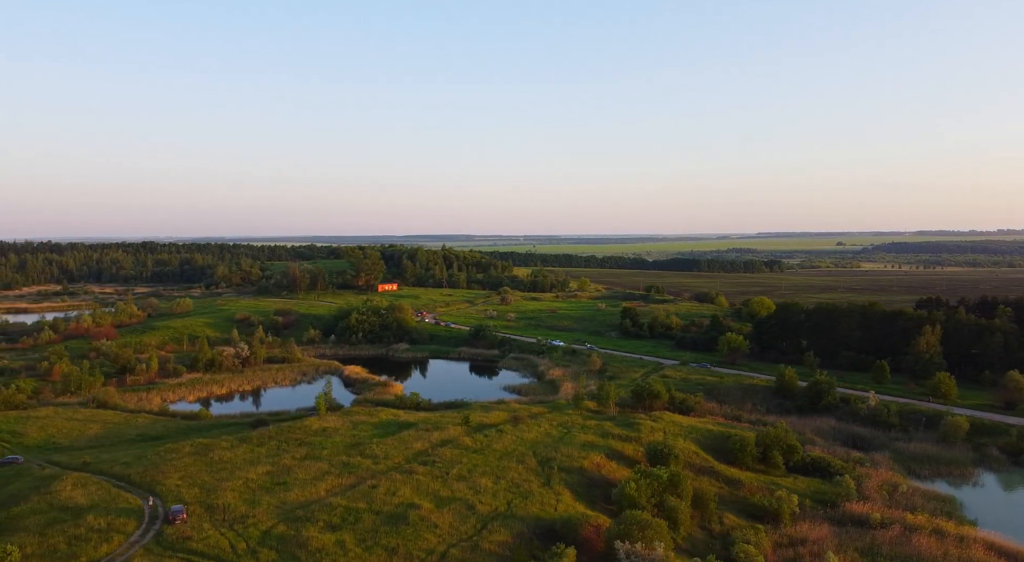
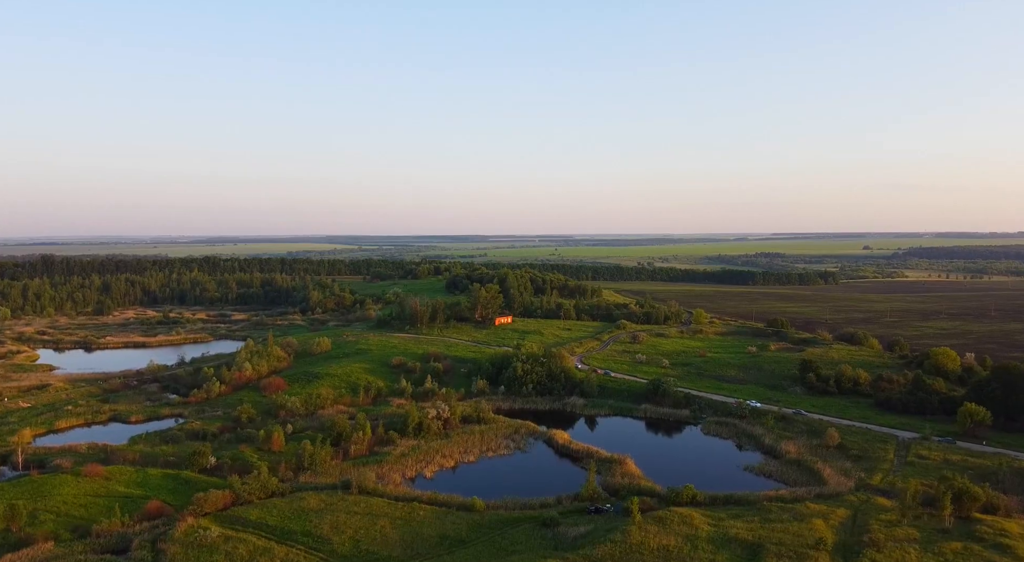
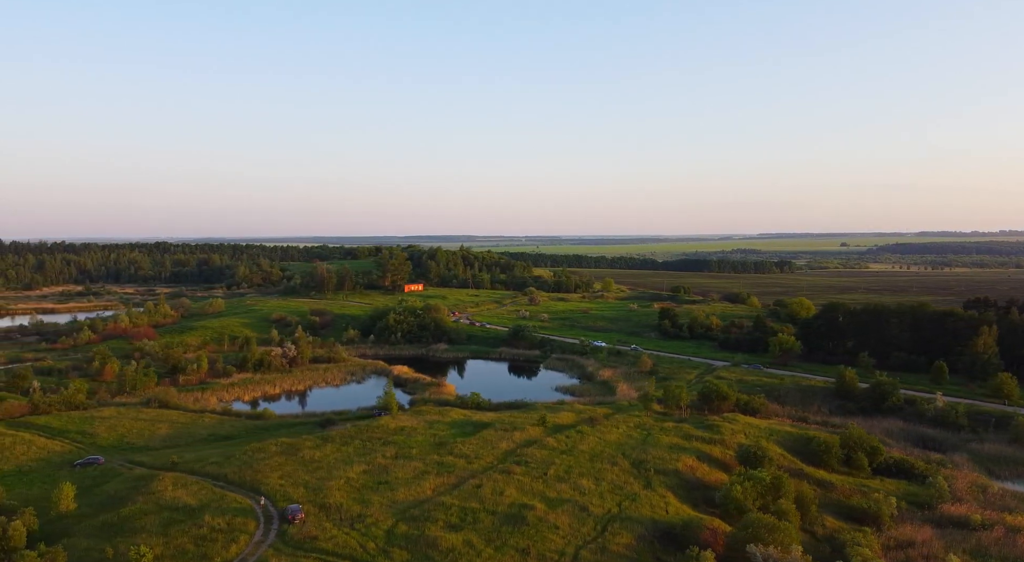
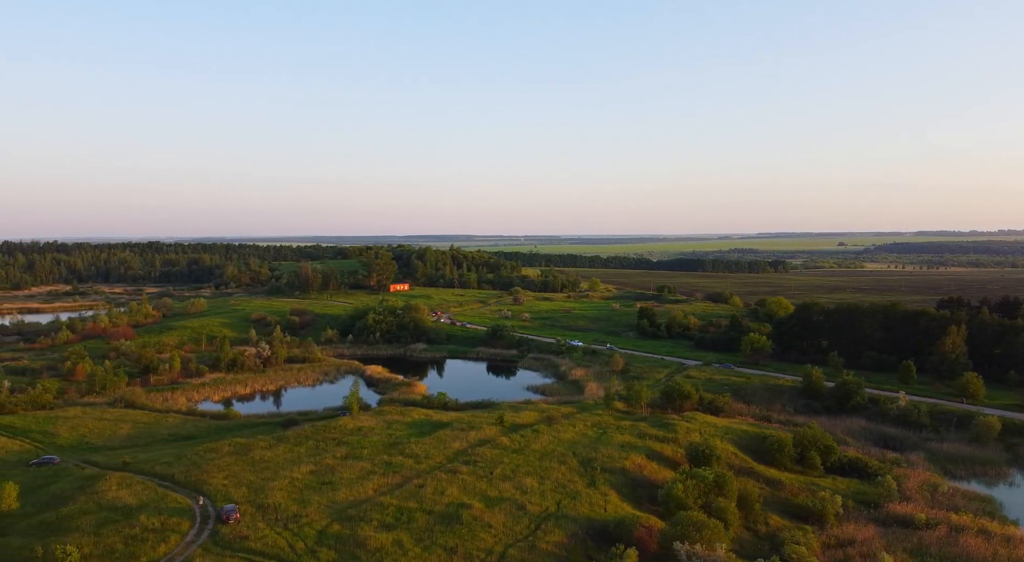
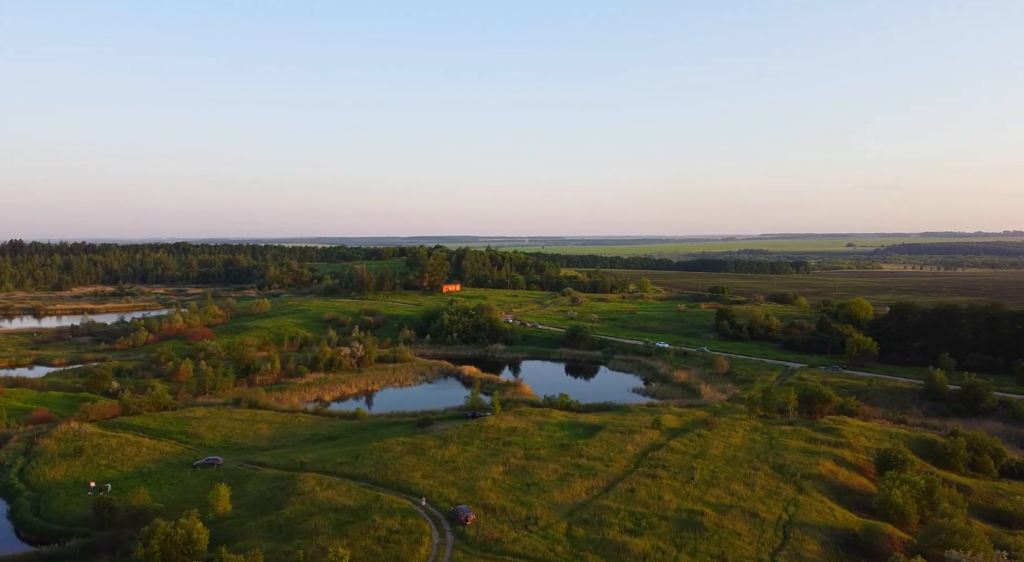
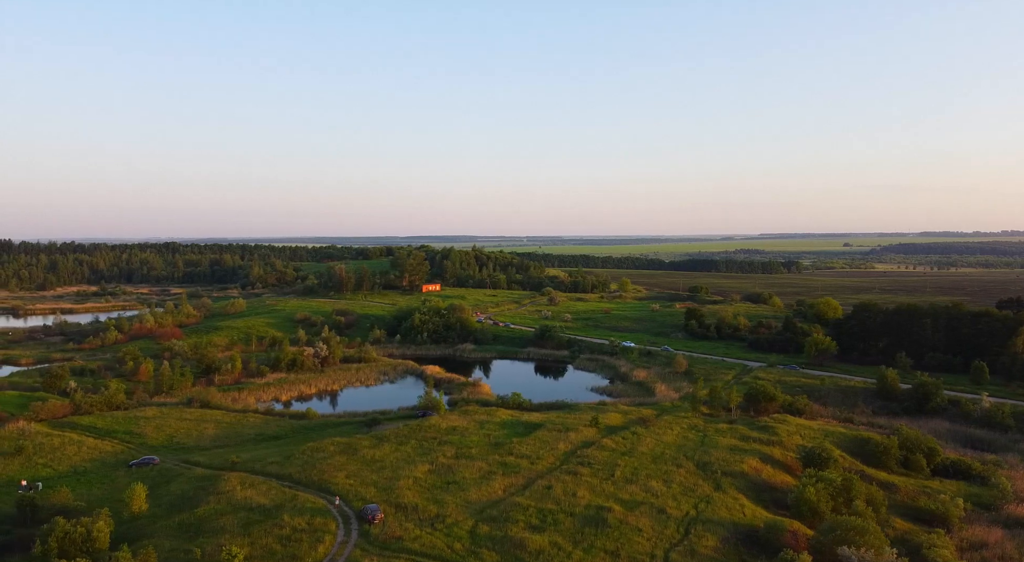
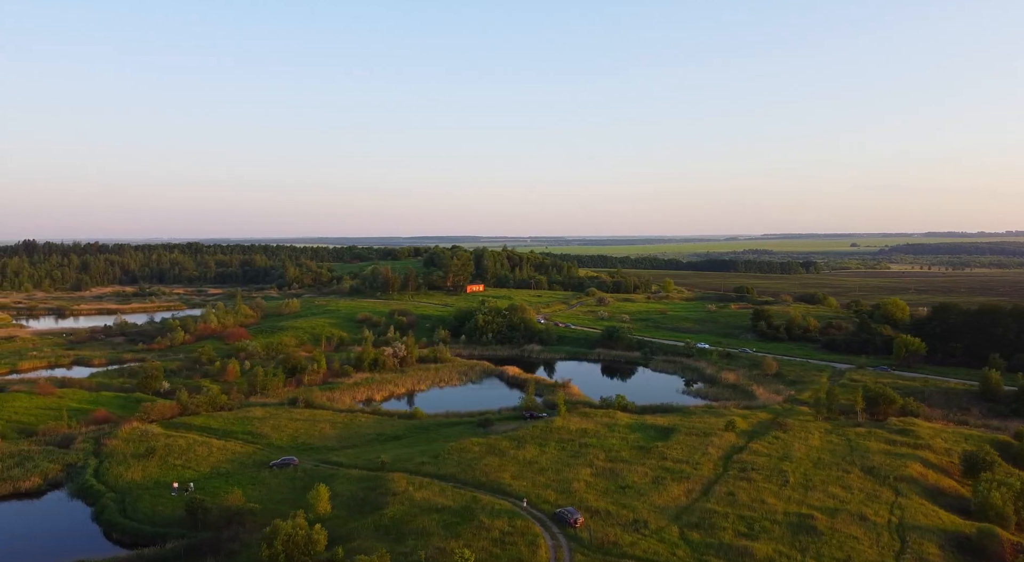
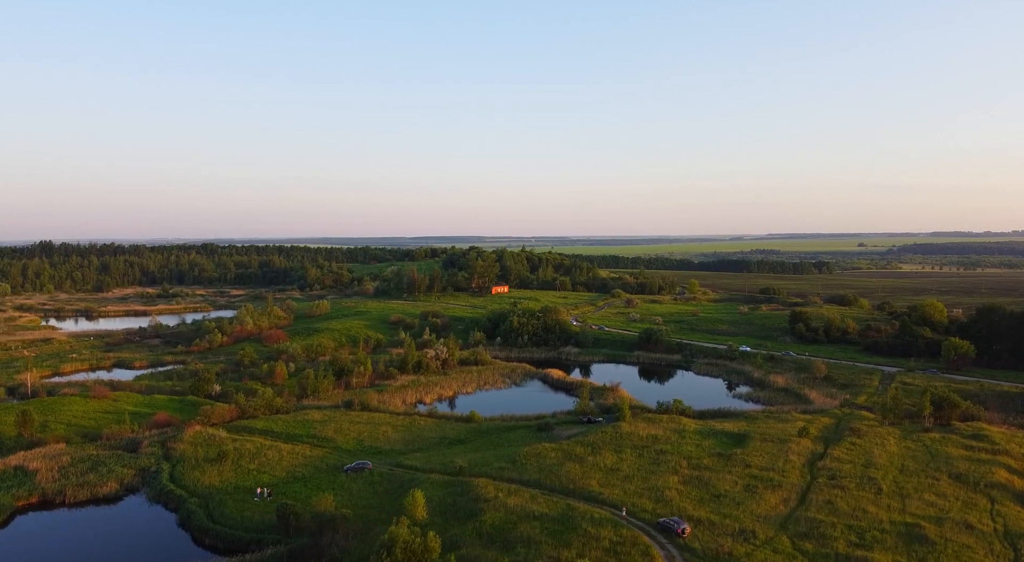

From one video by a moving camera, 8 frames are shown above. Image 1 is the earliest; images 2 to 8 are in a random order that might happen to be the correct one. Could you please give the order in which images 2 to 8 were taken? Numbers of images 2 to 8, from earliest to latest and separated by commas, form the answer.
4, 3, 6, 5, 7, 8, 2
